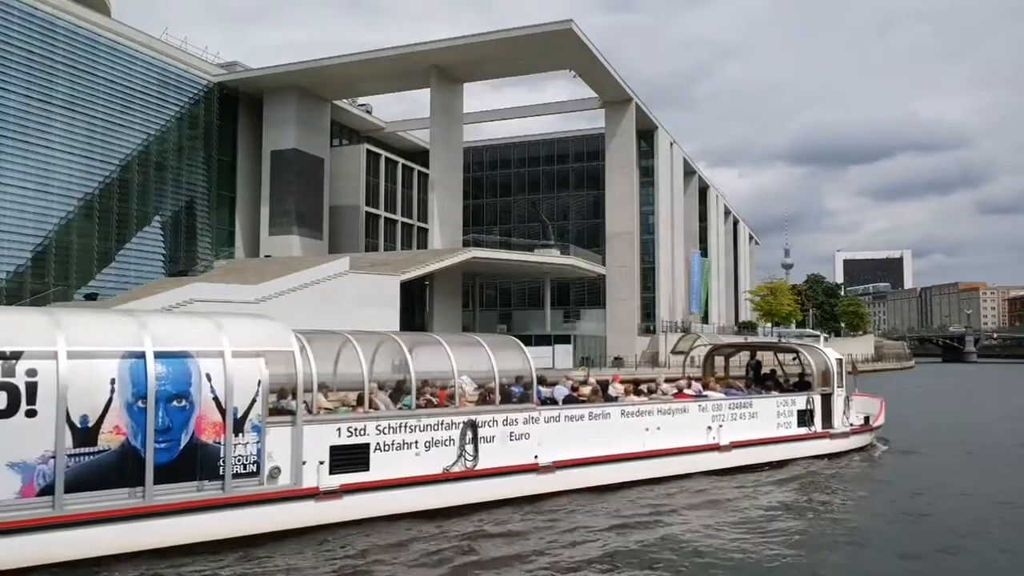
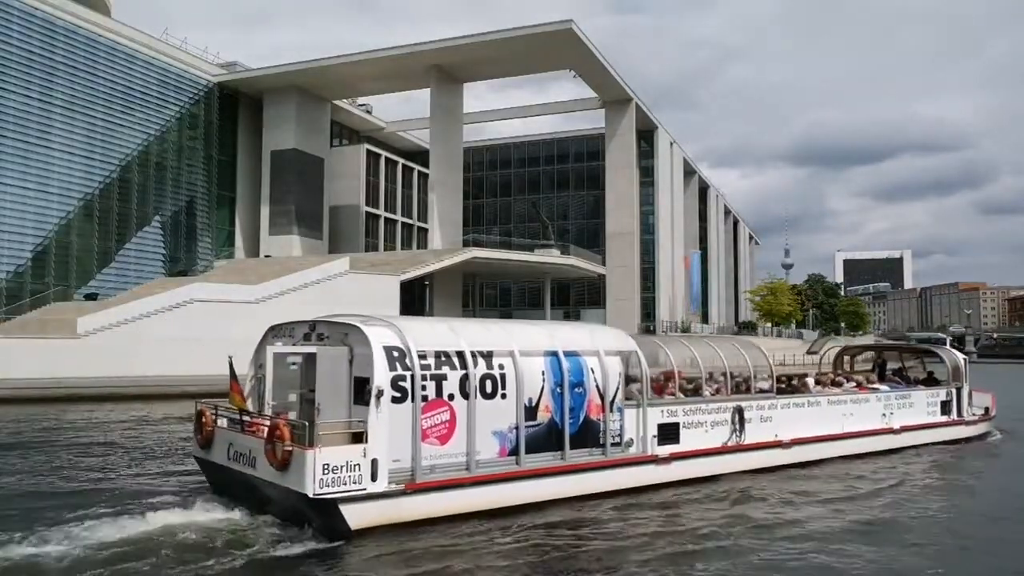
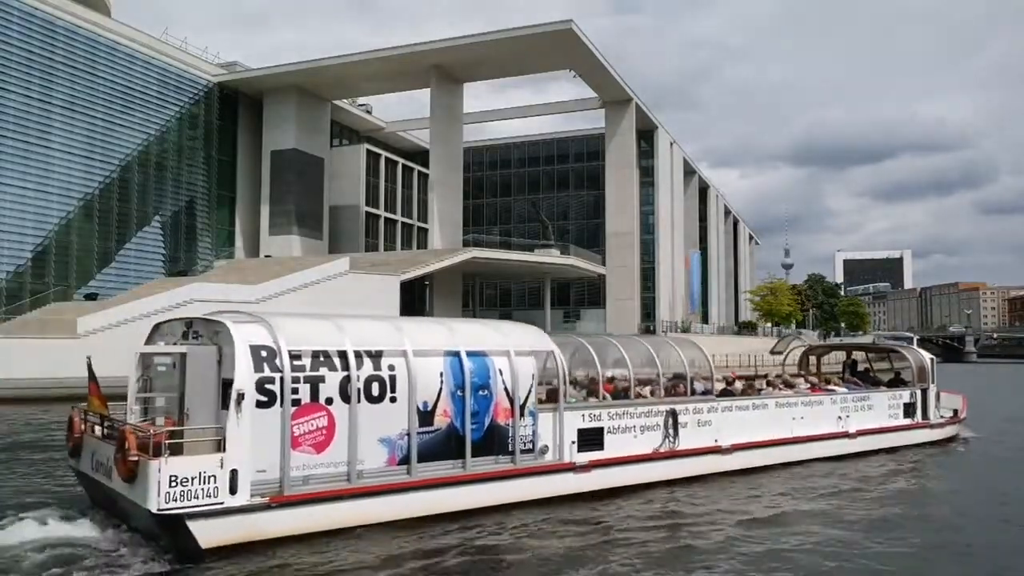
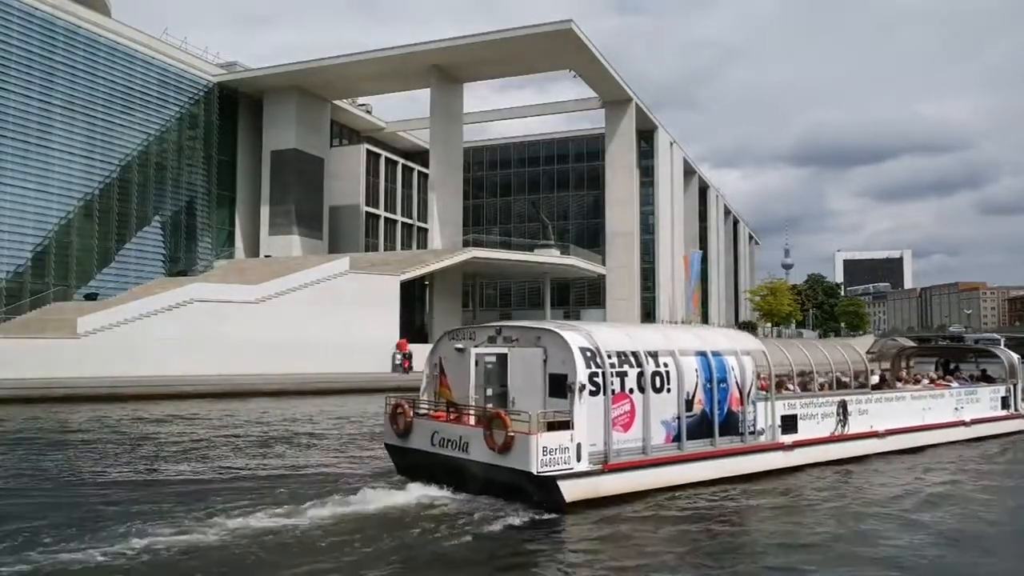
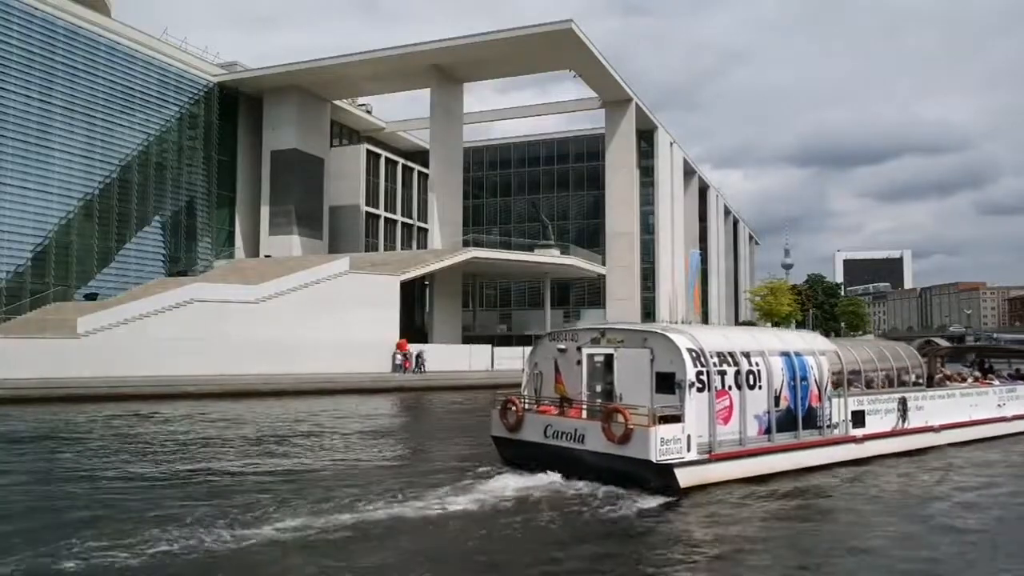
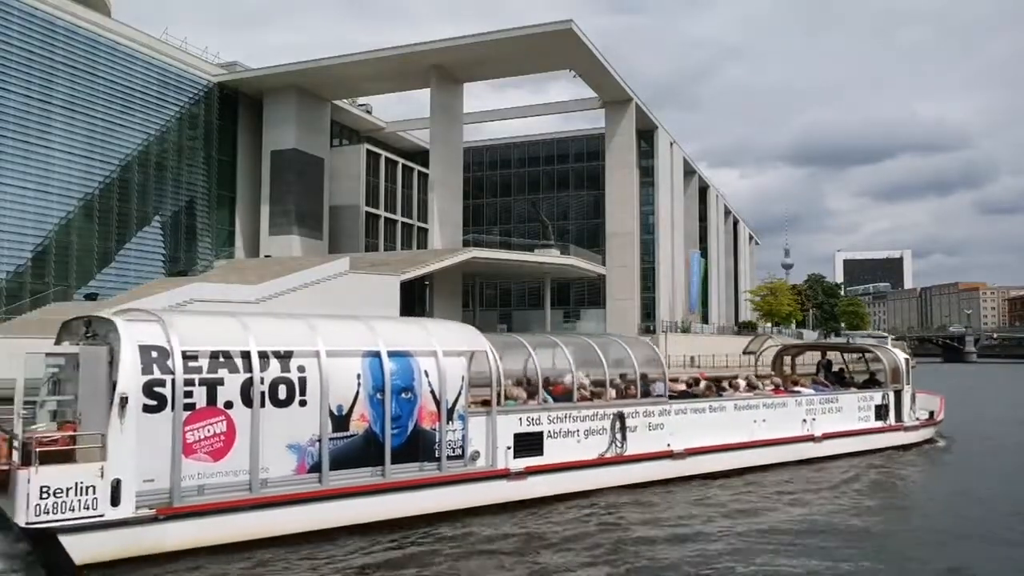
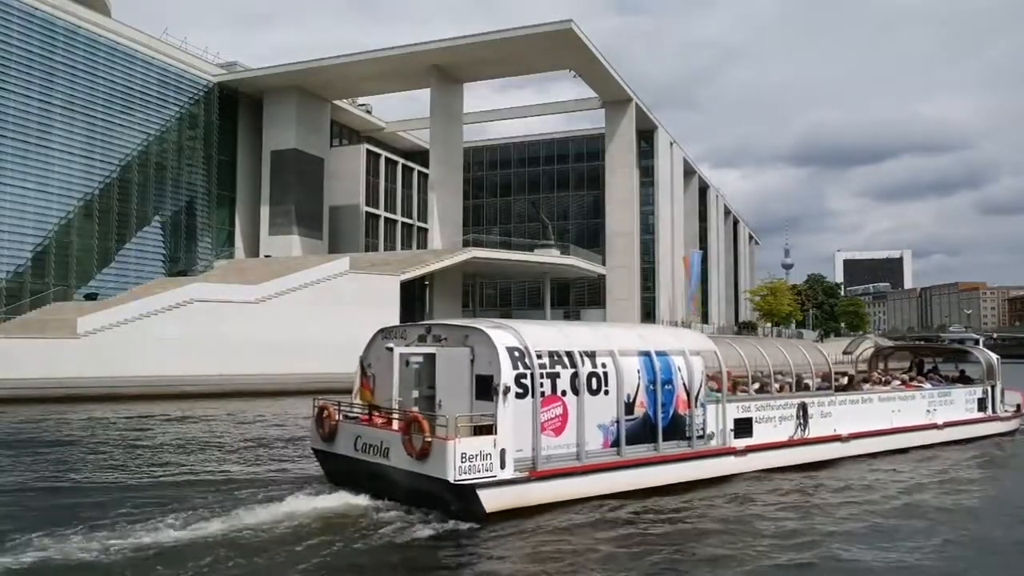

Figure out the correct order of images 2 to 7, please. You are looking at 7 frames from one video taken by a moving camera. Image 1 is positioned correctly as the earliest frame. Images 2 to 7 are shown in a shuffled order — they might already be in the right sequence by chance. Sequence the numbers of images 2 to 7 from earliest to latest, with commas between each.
6, 3, 2, 7, 4, 5
